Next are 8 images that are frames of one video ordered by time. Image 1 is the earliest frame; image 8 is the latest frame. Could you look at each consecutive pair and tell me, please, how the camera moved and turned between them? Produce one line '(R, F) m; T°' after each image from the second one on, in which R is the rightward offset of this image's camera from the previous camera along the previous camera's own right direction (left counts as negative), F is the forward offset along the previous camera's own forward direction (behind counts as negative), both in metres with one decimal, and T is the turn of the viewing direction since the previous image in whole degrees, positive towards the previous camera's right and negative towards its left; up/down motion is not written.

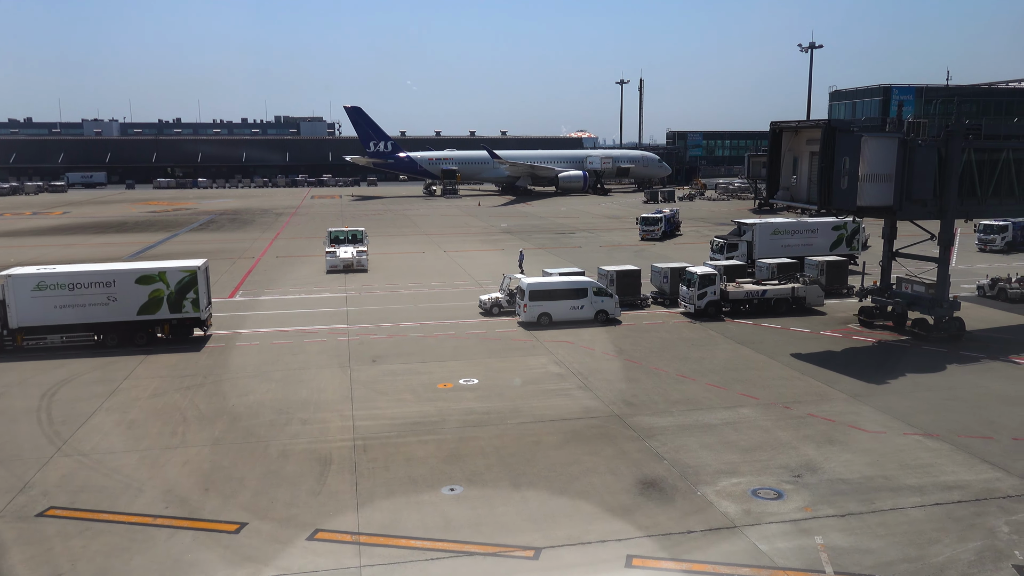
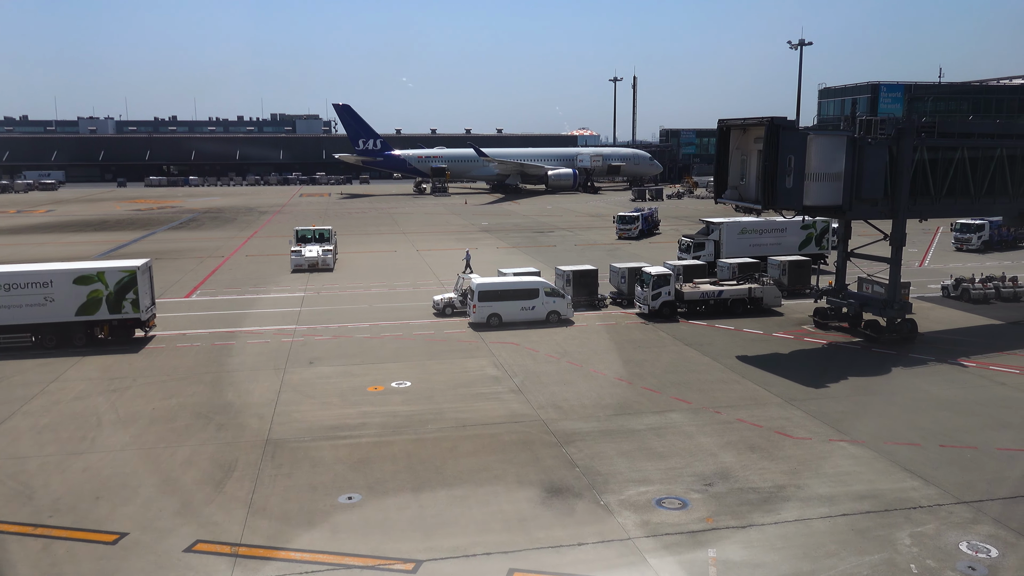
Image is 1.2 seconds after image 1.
(+2.2, +0.6) m; 0°
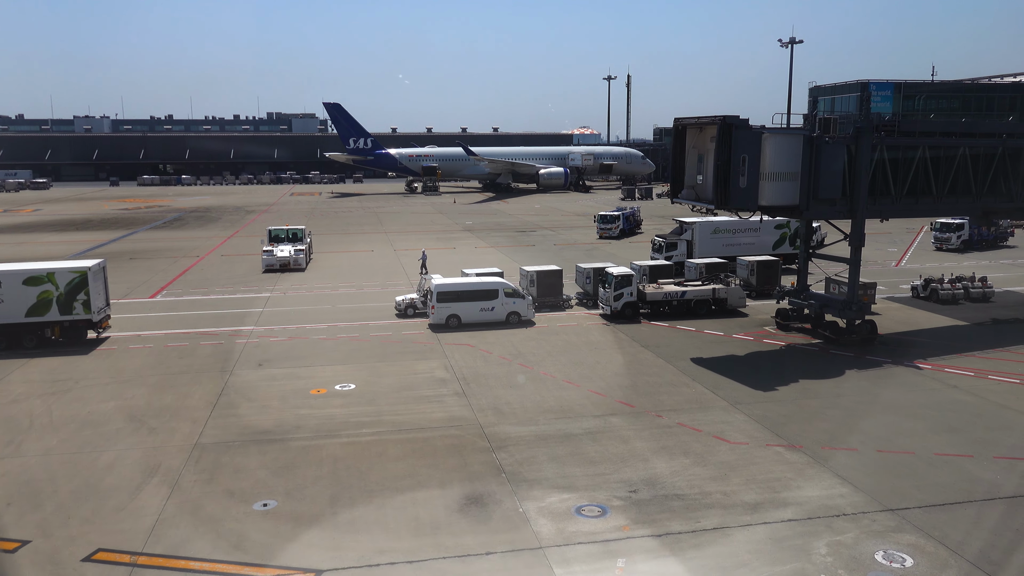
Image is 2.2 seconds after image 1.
(+1.8, +0.4) m; 0°
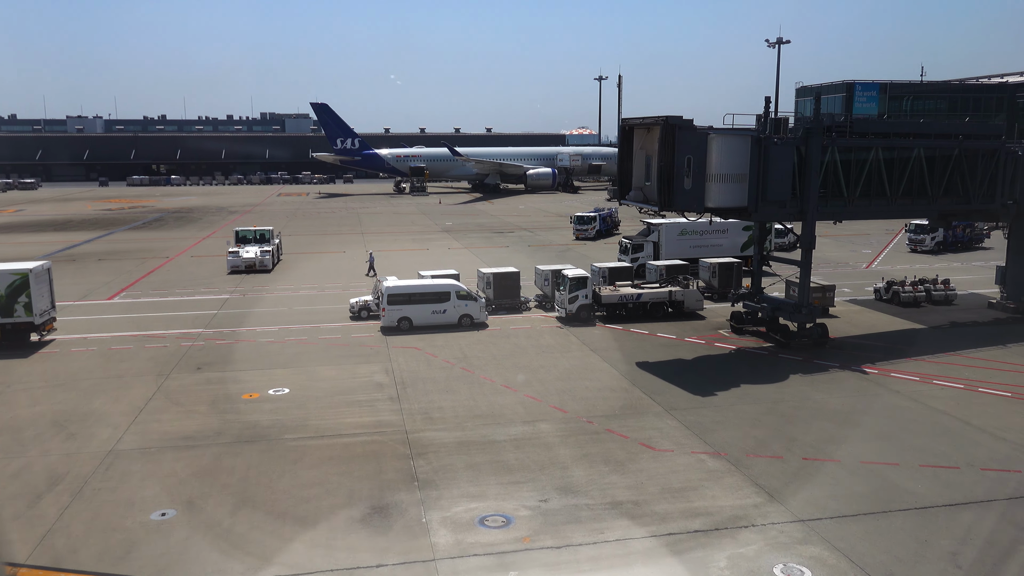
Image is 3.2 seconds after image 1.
(+1.9, +0.4) m; 0°
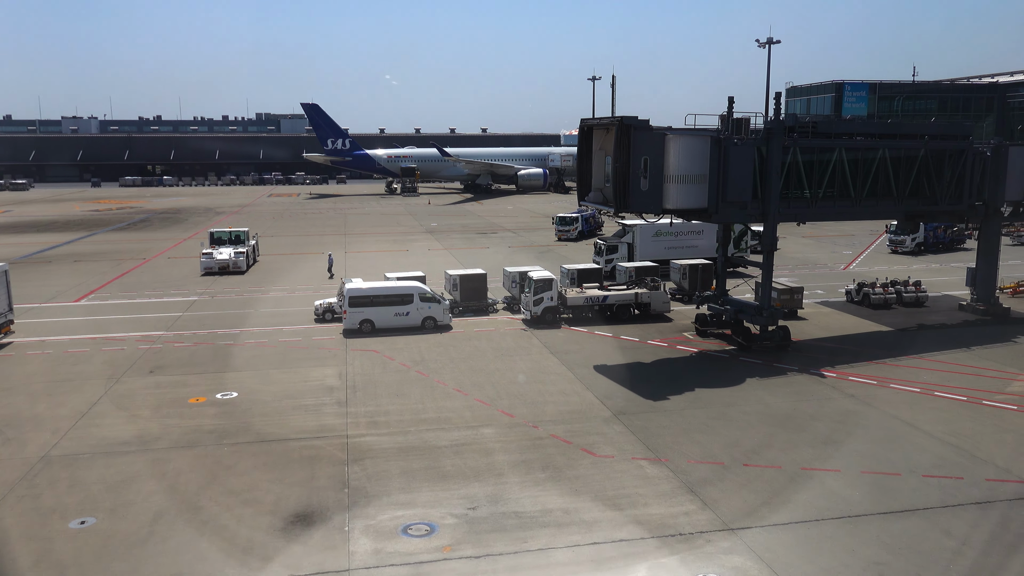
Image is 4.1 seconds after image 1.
(+1.5, +0.3) m; 0°
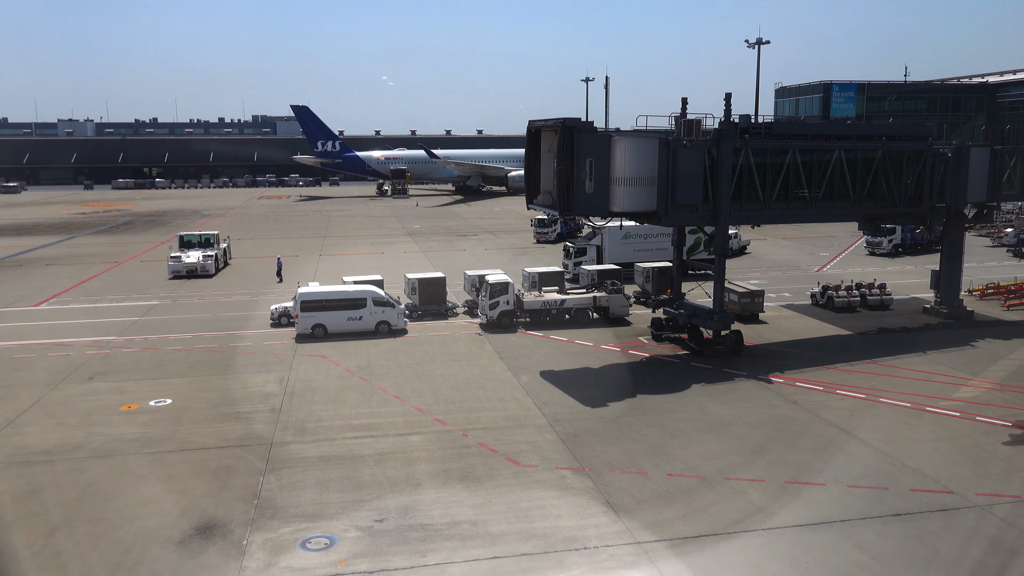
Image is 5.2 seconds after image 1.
(+1.9, +0.4) m; 0°
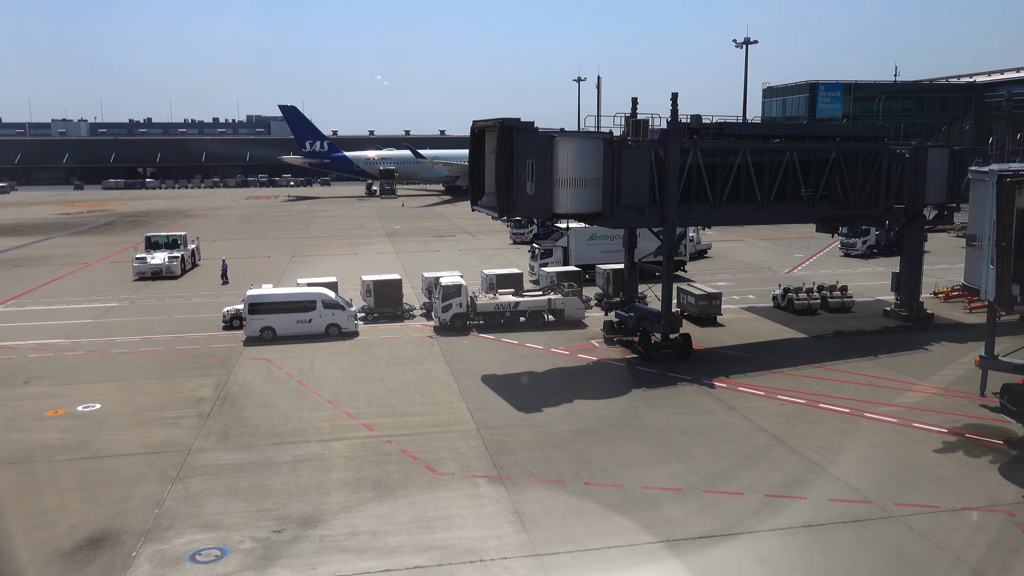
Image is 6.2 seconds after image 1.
(+1.9, +0.5) m; 0°
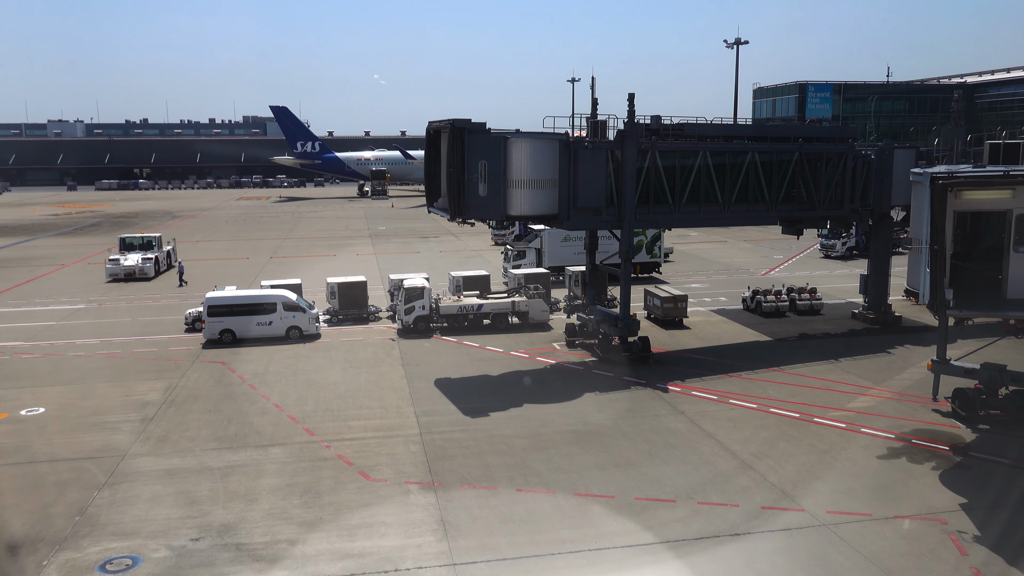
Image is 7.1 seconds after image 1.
(+1.5, +0.3) m; 0°
